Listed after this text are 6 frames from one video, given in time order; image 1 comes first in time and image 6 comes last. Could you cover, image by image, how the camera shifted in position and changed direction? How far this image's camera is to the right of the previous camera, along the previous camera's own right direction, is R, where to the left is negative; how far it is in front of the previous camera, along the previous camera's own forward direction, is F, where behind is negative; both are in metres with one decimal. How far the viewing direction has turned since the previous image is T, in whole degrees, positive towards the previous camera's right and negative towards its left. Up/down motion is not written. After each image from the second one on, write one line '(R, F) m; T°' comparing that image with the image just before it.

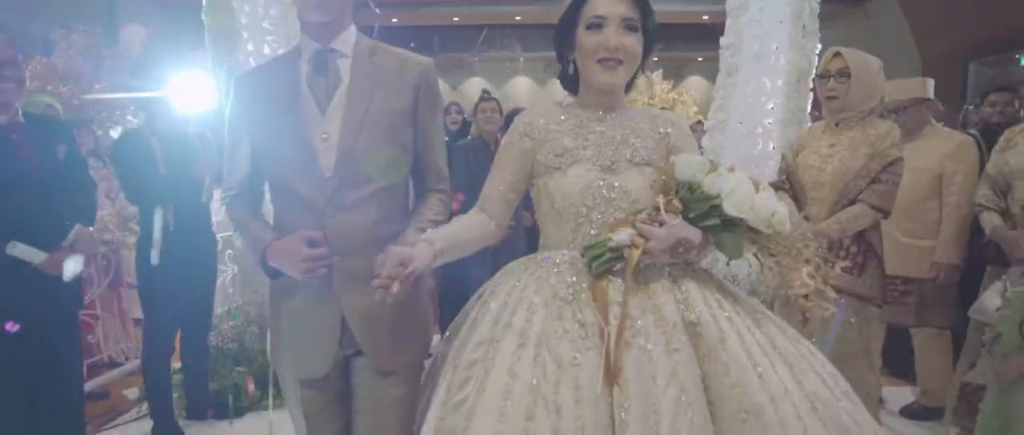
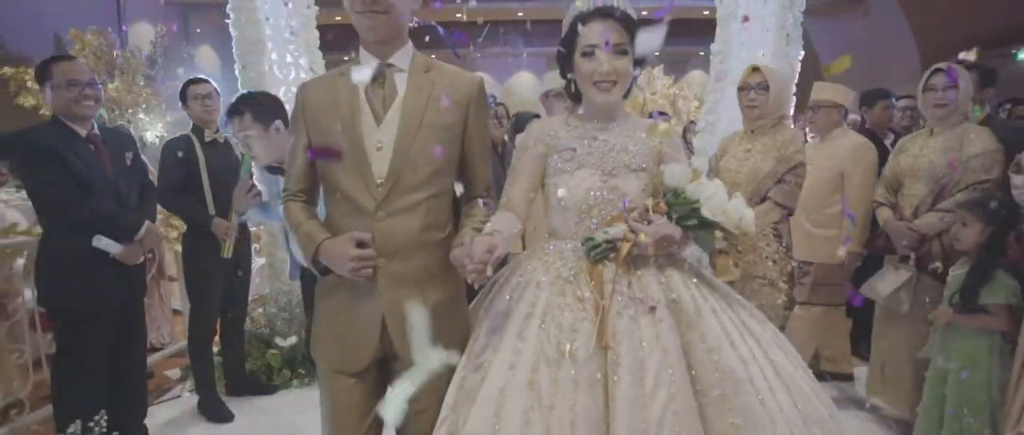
(0.0, -0.3) m; 0°
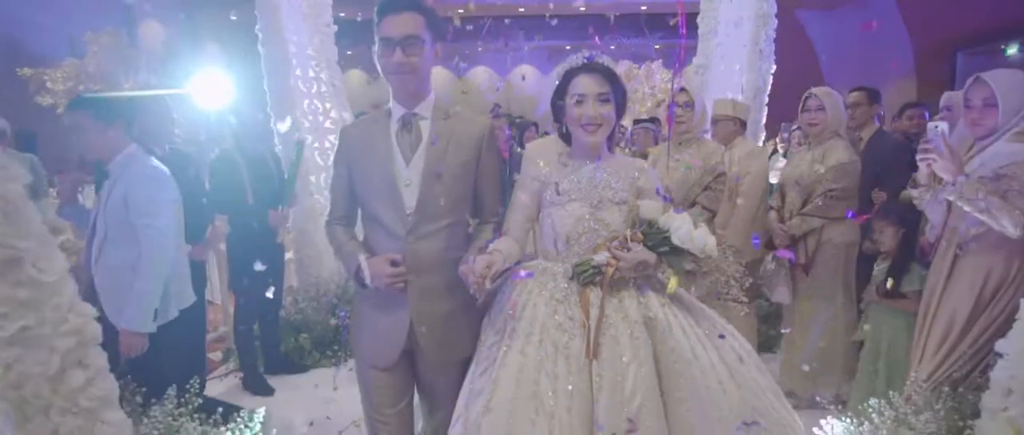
(0.0, -0.3) m; 0°
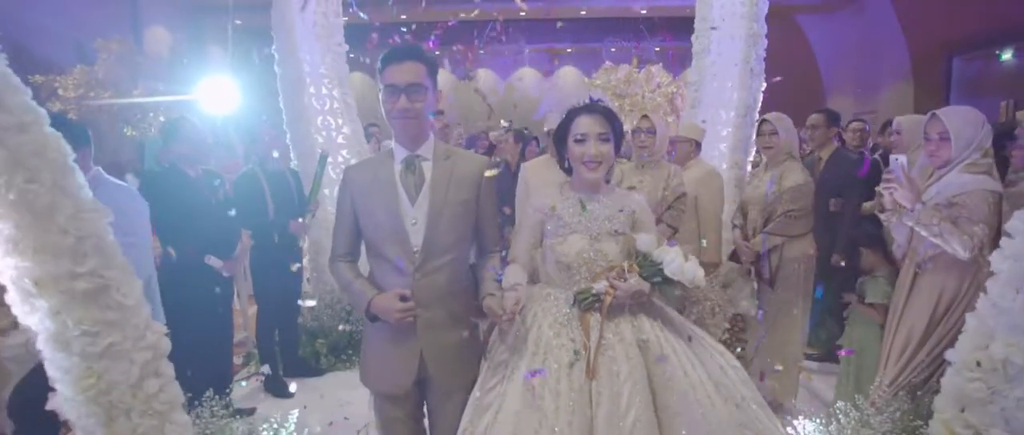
(0.0, -0.3) m; 0°
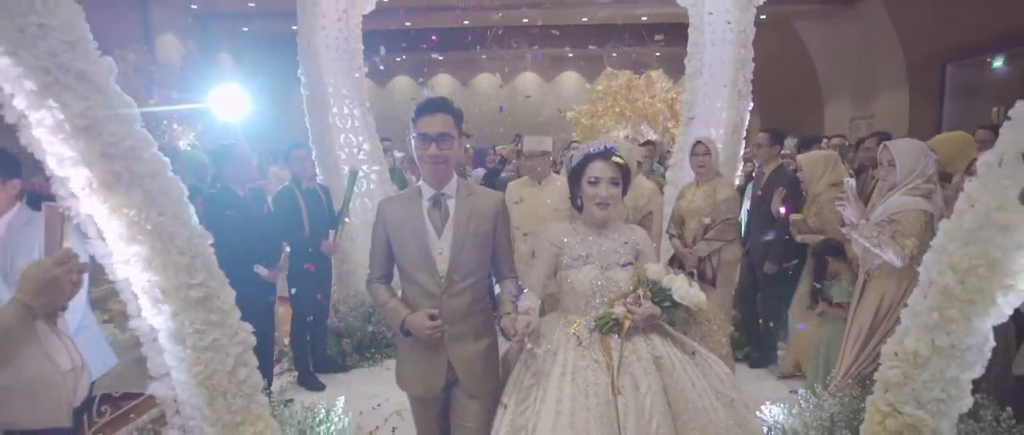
(0.0, -0.5) m; 0°
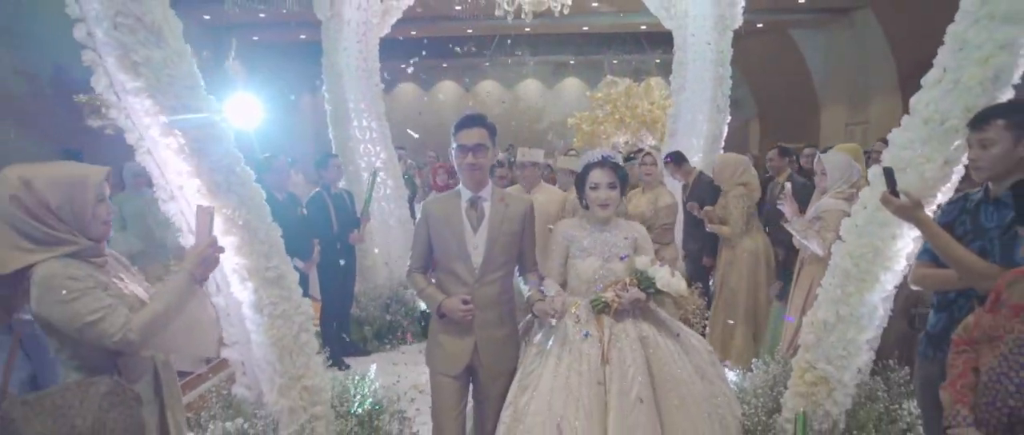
(0.0, -0.7) m; 0°
